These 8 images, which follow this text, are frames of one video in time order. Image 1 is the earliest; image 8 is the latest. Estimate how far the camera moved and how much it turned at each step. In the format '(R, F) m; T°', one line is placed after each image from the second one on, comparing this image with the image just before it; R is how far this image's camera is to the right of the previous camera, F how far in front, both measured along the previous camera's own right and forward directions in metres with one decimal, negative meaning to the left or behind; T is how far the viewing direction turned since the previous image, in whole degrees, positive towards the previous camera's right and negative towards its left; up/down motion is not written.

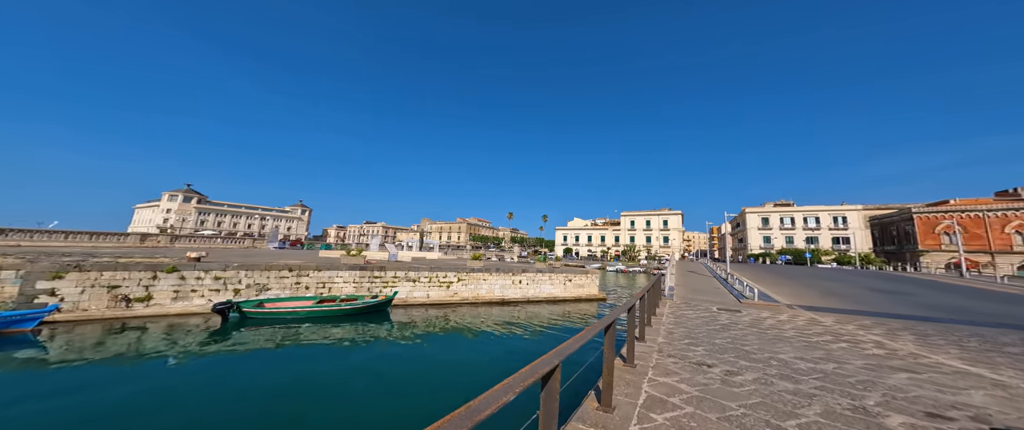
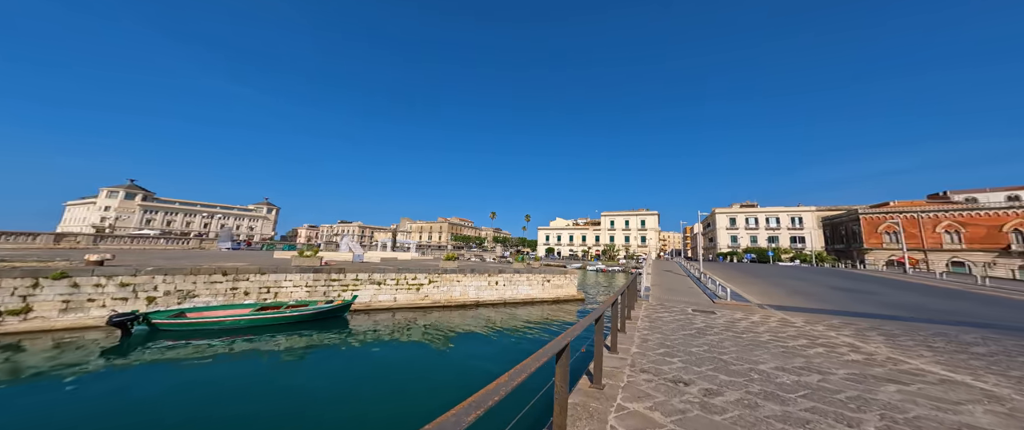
(+0.4, +0.6) m; +4°
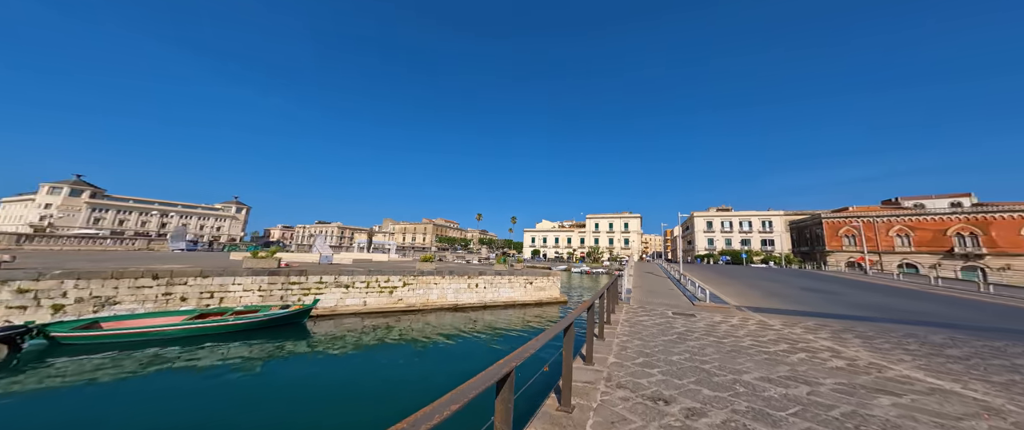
(+0.3, +0.5) m; +3°
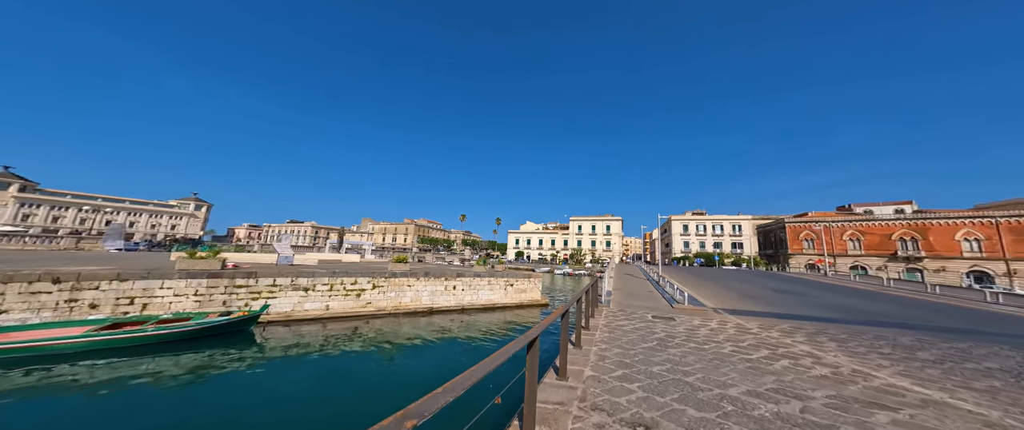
(+0.2, +0.5) m; +3°
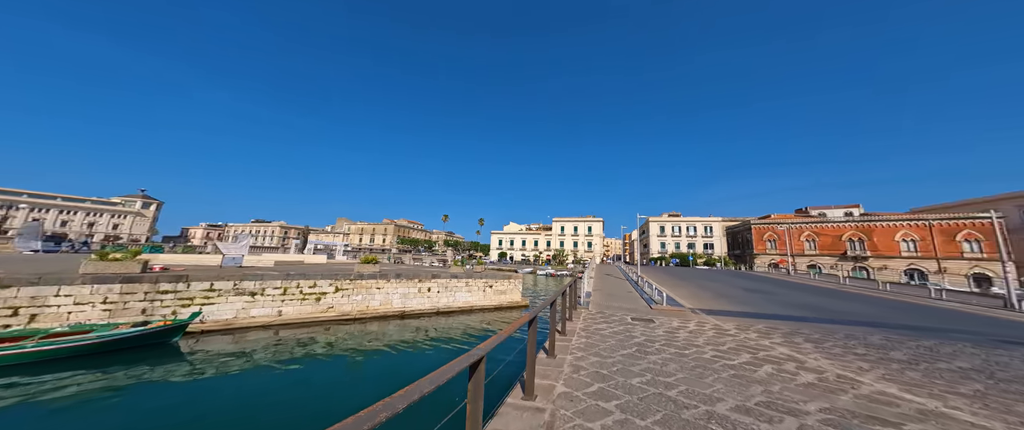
(+0.3, +0.6) m; +4°
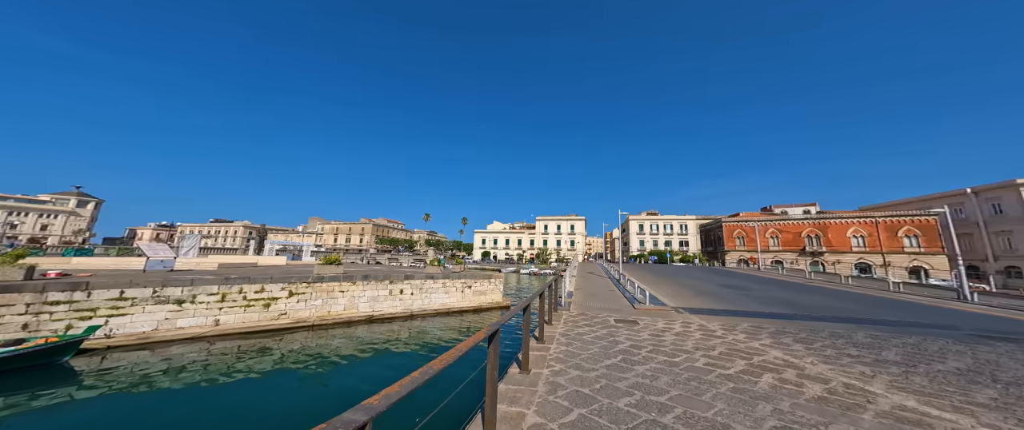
(+0.2, +0.8) m; +3°
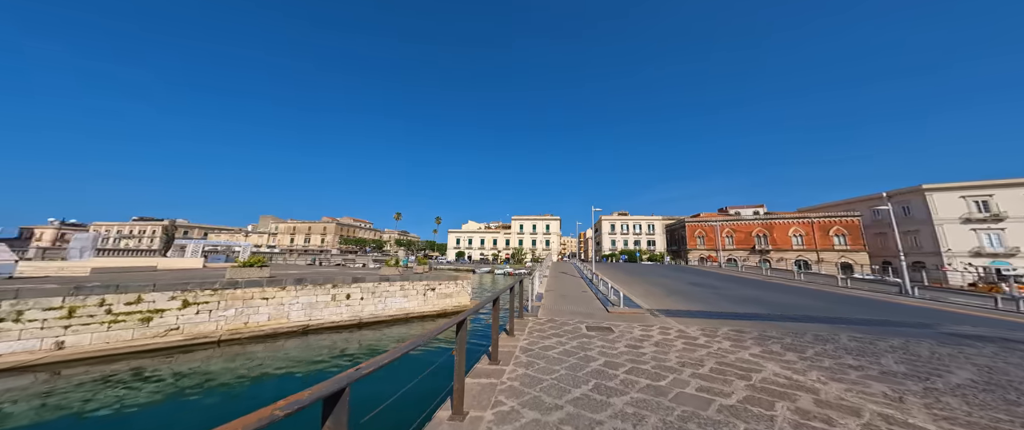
(+0.5, +1.3) m; +5°
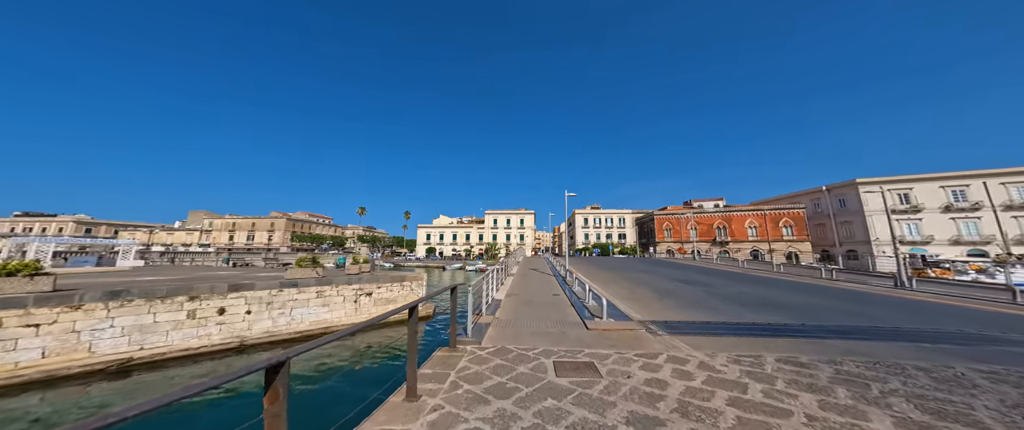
(+1.0, +3.5) m; +5°
